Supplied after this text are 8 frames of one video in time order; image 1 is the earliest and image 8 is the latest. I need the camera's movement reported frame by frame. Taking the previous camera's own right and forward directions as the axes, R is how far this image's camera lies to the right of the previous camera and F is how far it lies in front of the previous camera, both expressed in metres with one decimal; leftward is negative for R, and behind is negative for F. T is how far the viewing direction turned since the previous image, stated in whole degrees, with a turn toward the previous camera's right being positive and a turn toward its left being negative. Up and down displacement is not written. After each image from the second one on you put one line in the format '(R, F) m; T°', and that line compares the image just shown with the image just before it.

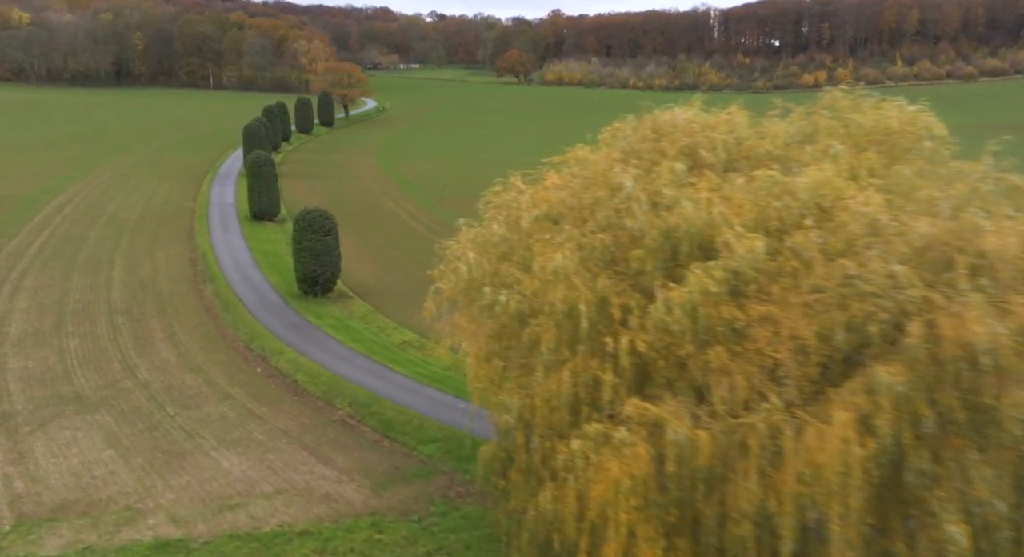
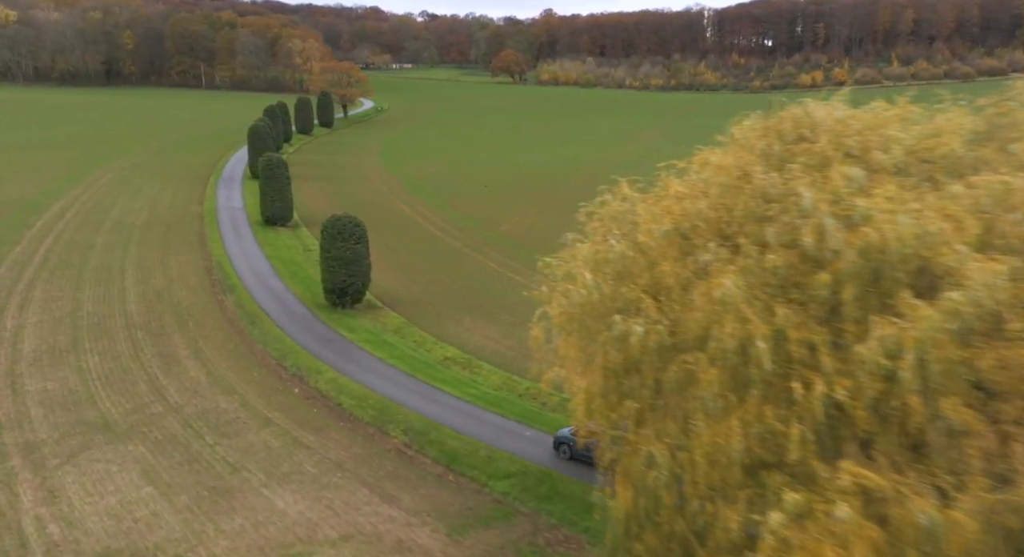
(-1.9, +1.5) m; +1°
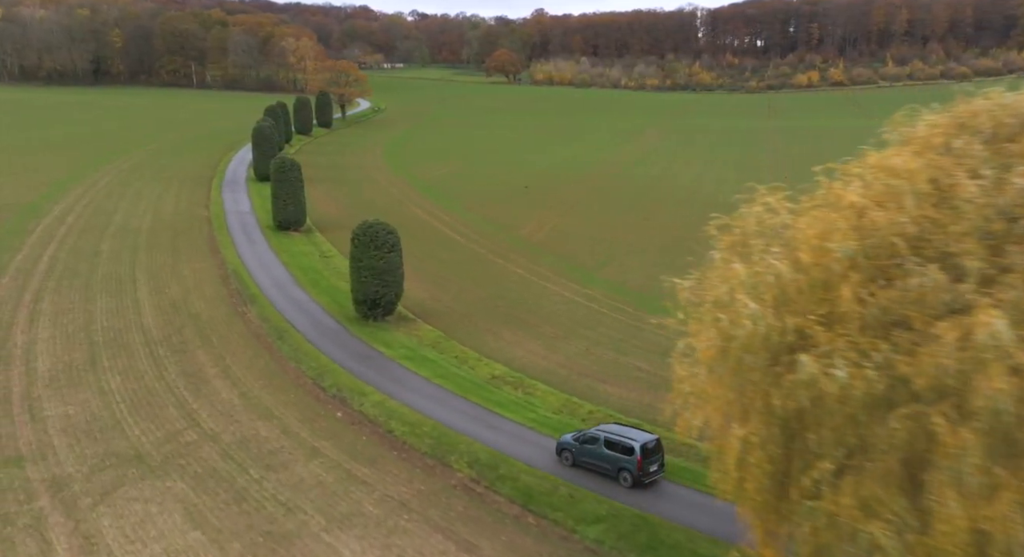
(-1.9, +1.5) m; +1°
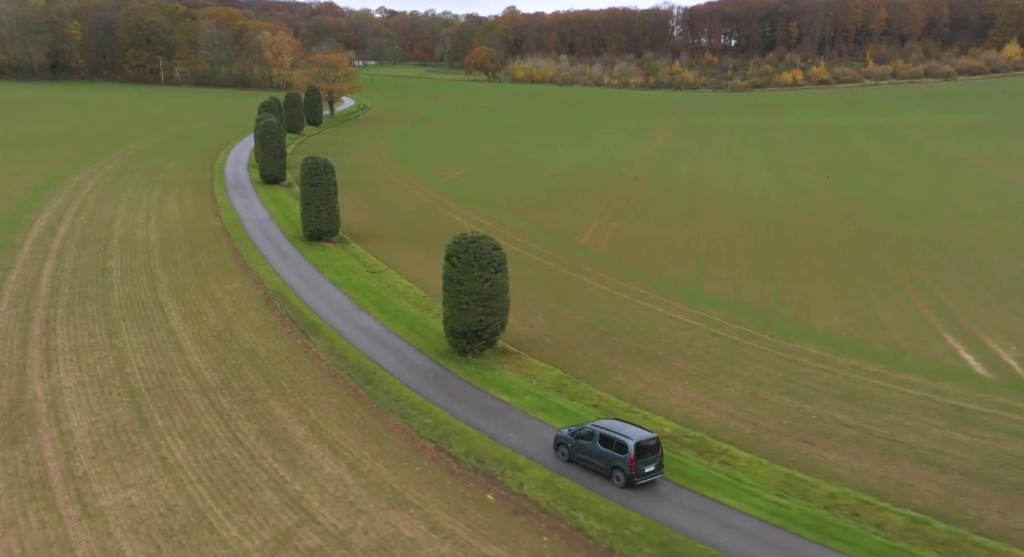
(-5.1, +4.7) m; +2°
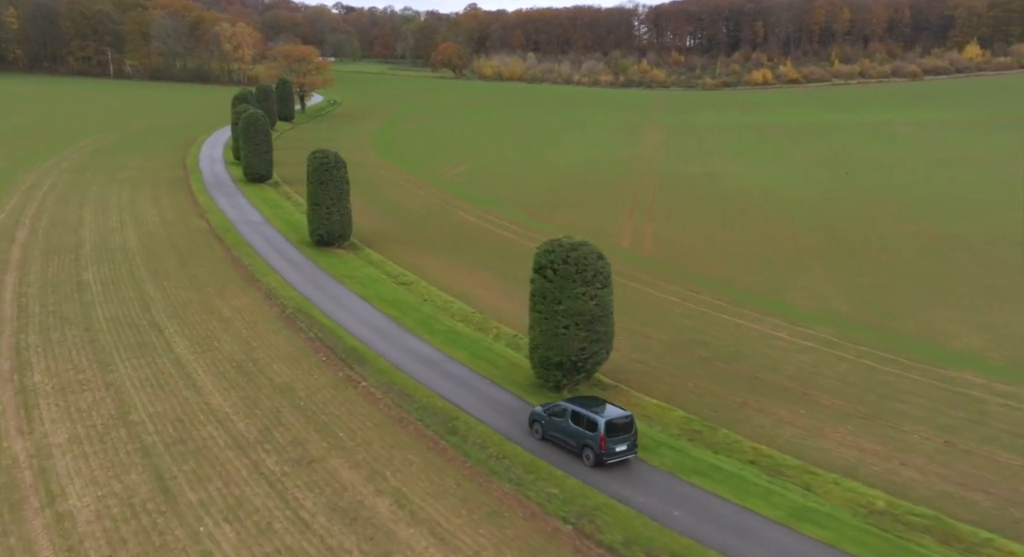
(-3.8, +4.4) m; +3°
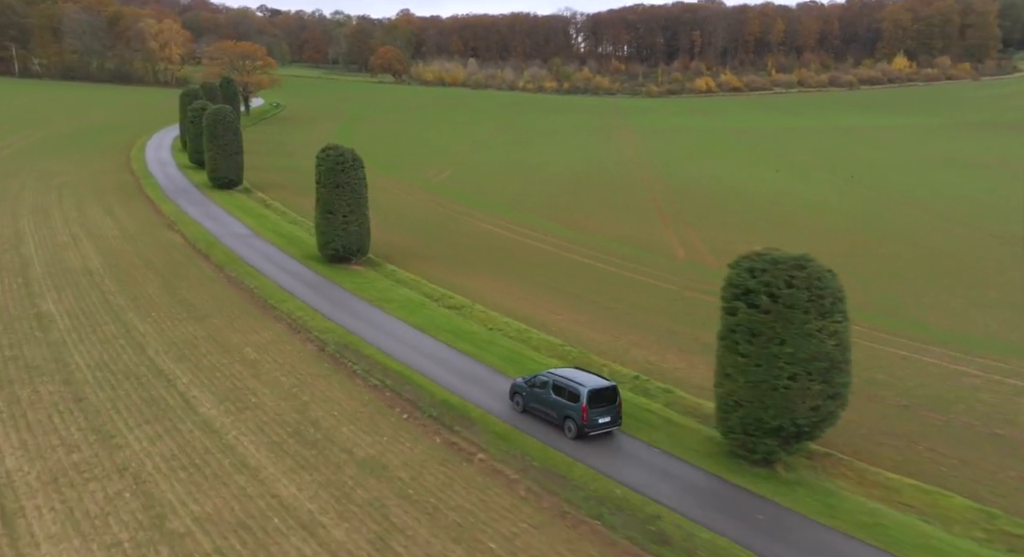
(-4.9, +5.2) m; +5°
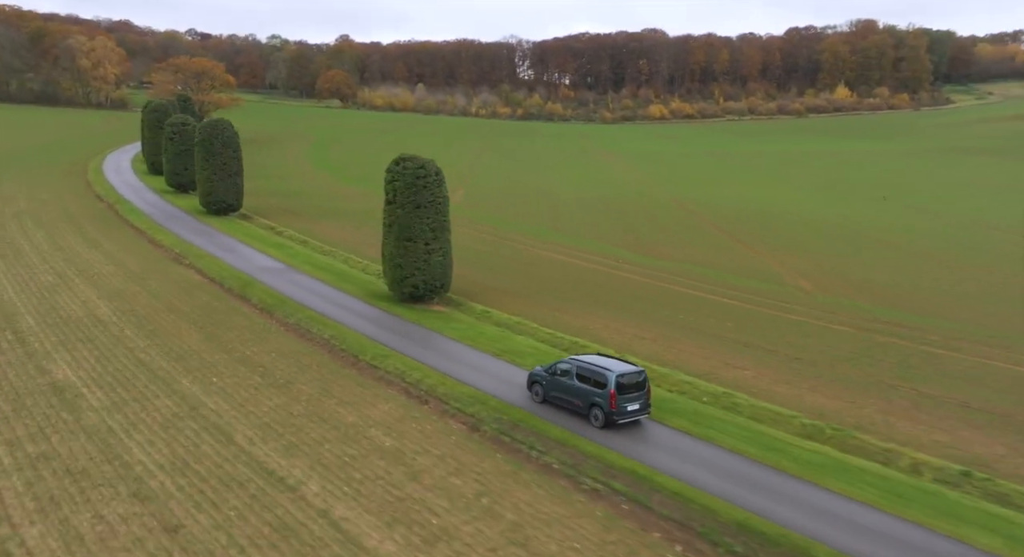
(-6.2, +5.5) m; +5°
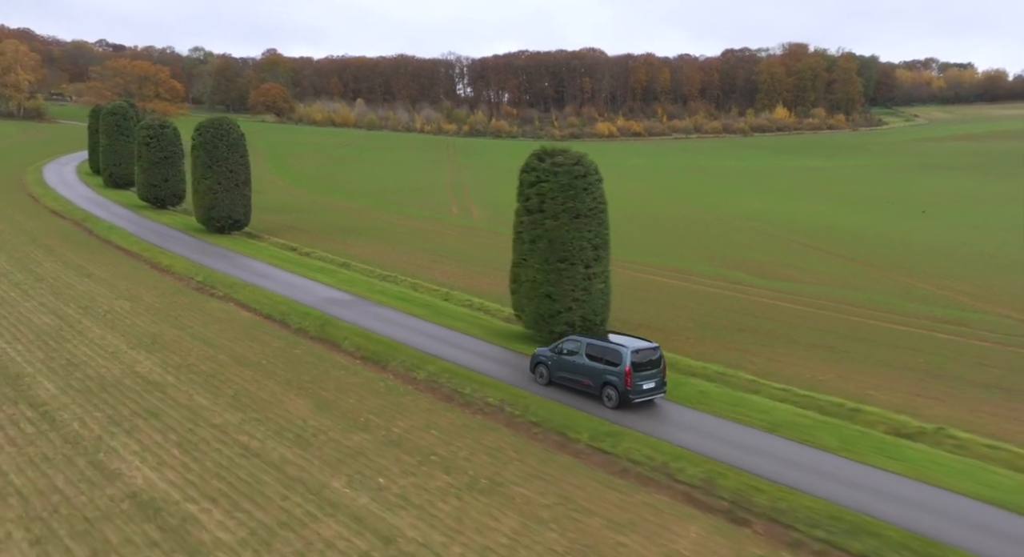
(-6.6, +6.0) m; +5°
